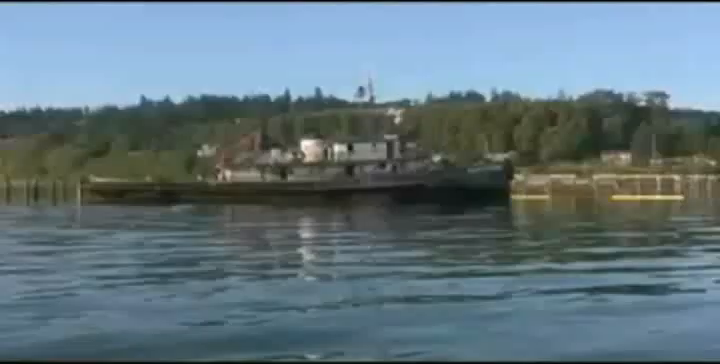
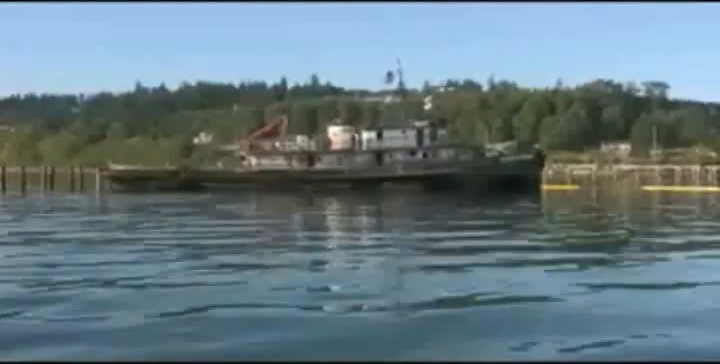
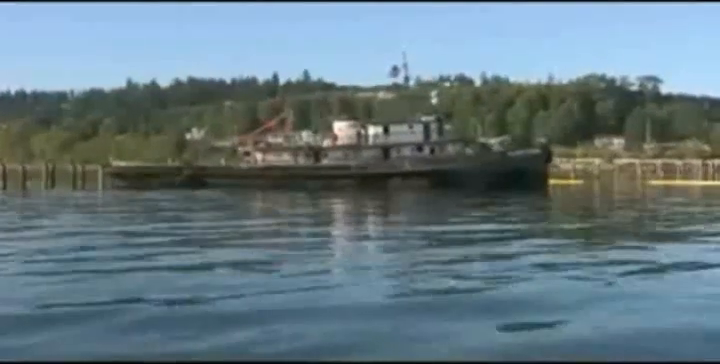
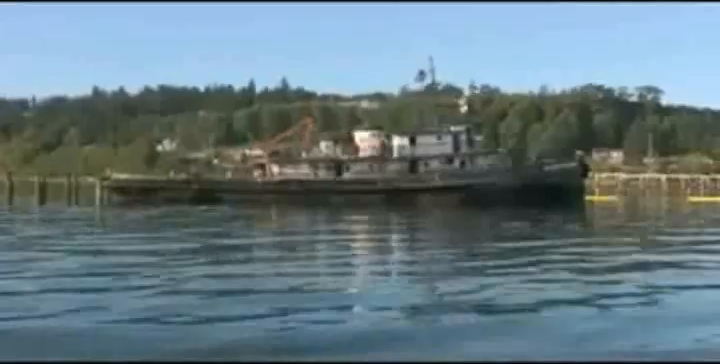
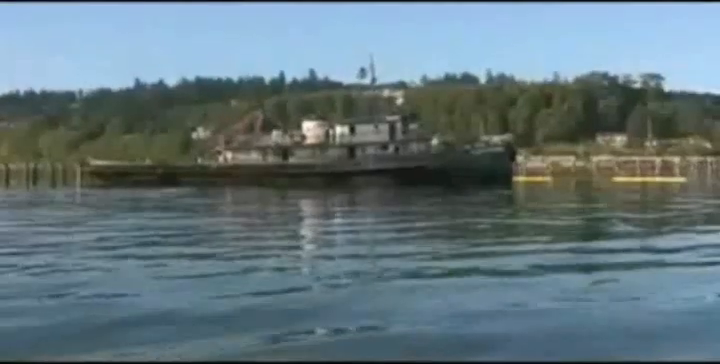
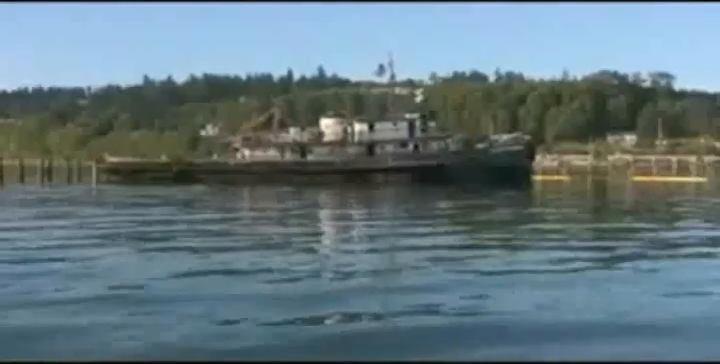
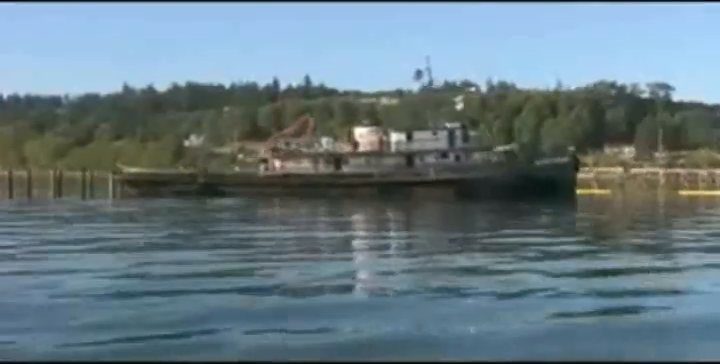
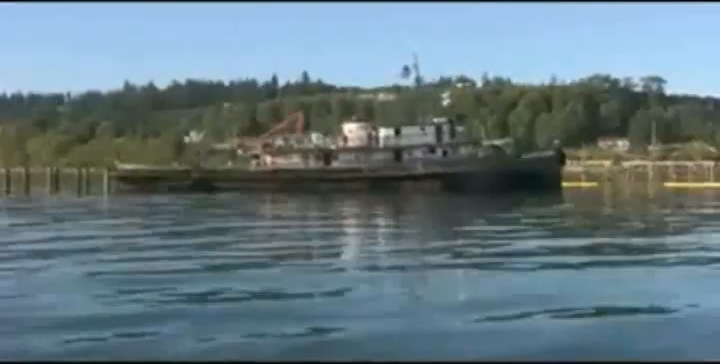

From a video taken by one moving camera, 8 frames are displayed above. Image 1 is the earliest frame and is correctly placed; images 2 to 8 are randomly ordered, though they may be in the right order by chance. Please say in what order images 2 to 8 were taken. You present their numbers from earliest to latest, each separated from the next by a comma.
5, 6, 2, 3, 8, 7, 4
